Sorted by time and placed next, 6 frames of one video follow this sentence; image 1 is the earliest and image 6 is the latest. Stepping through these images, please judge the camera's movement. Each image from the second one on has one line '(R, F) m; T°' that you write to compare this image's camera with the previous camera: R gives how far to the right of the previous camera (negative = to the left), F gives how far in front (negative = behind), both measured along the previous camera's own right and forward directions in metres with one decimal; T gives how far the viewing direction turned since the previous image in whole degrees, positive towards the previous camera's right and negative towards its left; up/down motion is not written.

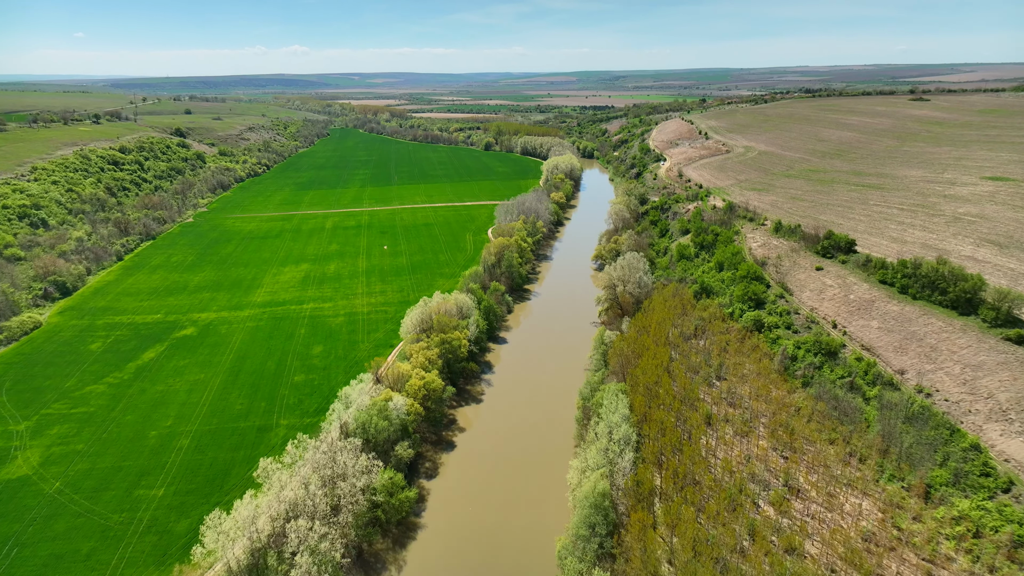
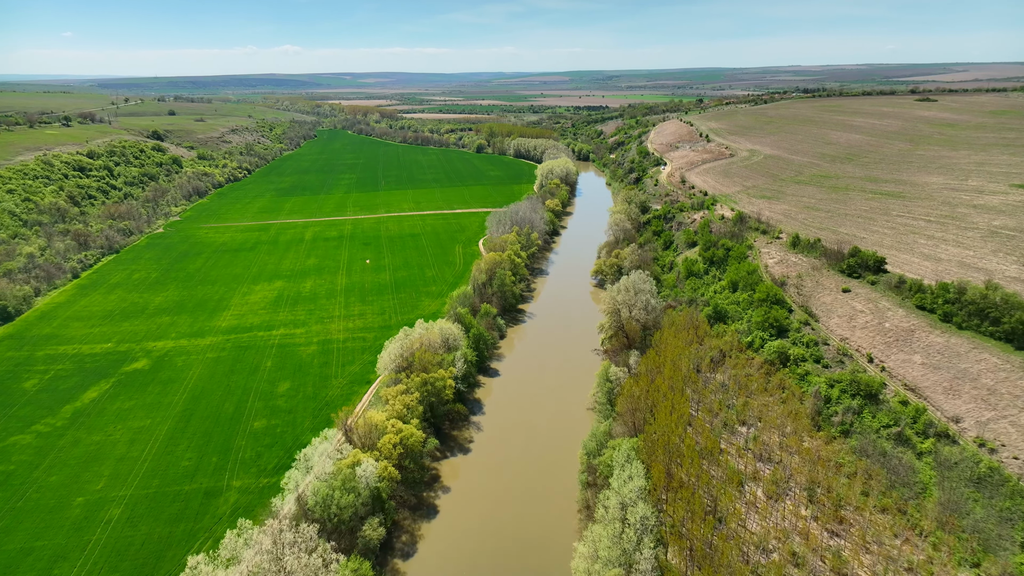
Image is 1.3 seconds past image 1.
(+0.1, +4.9) m; +1°
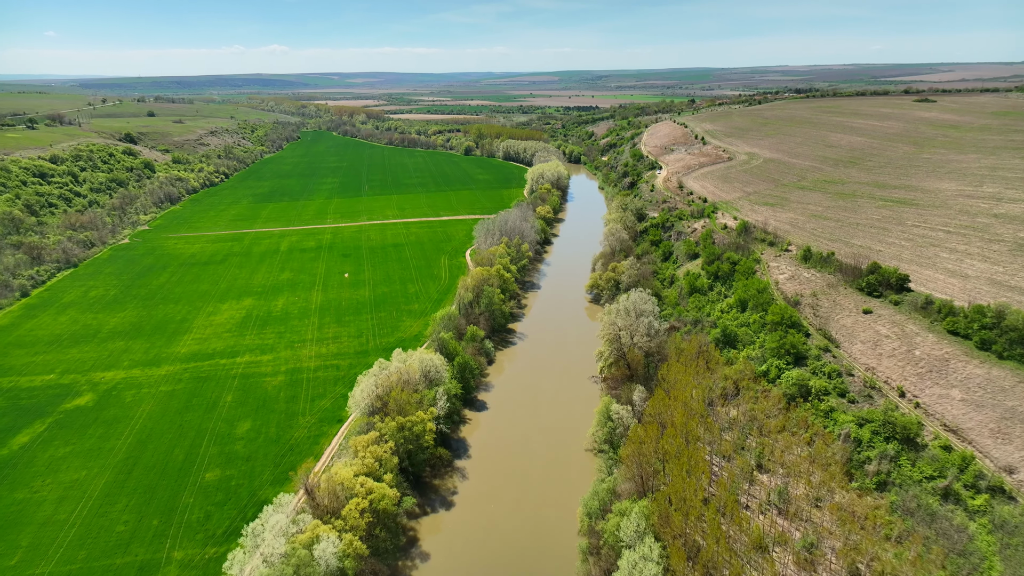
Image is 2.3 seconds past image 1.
(+0.1, +4.0) m; +1°
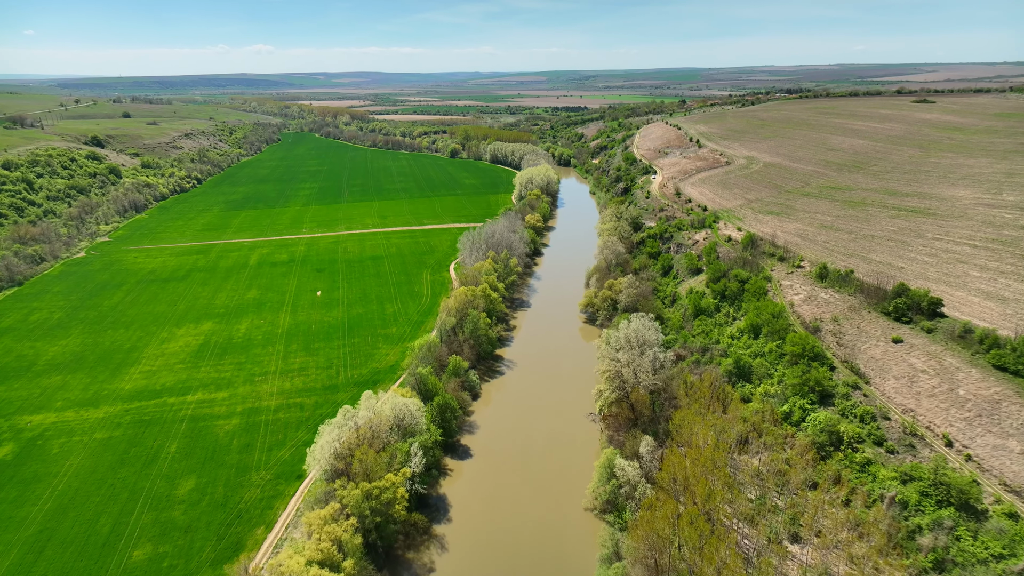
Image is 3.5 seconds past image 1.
(+0.2, +4.5) m; +1°
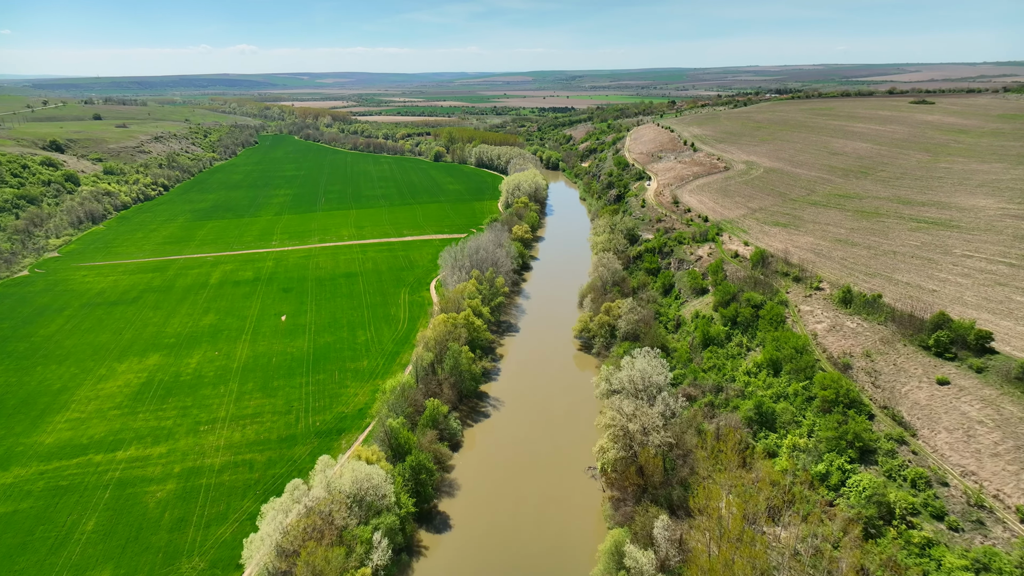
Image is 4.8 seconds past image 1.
(+0.2, +5.0) m; +1°
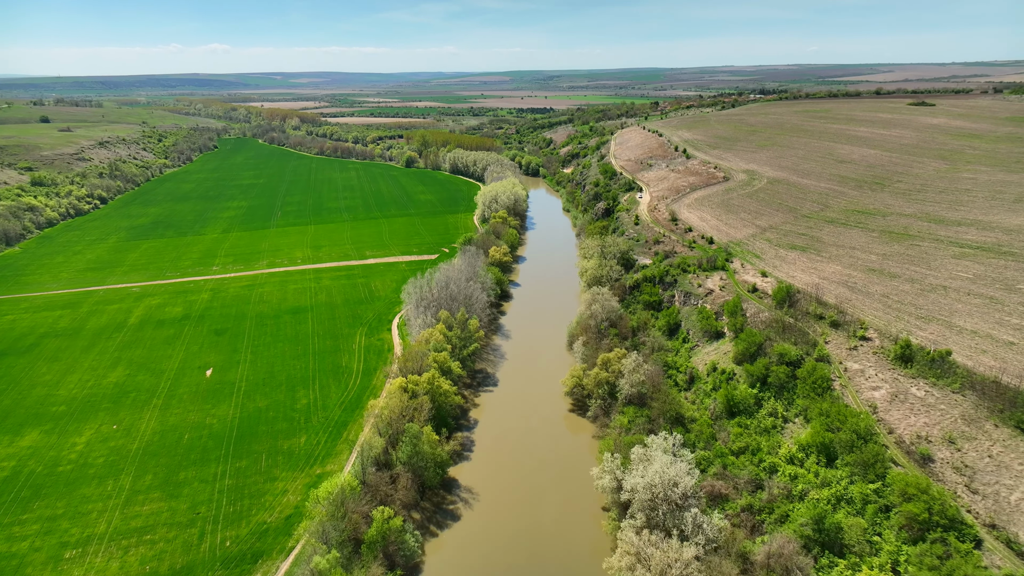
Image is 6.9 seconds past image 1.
(+0.3, +8.1) m; +2°
